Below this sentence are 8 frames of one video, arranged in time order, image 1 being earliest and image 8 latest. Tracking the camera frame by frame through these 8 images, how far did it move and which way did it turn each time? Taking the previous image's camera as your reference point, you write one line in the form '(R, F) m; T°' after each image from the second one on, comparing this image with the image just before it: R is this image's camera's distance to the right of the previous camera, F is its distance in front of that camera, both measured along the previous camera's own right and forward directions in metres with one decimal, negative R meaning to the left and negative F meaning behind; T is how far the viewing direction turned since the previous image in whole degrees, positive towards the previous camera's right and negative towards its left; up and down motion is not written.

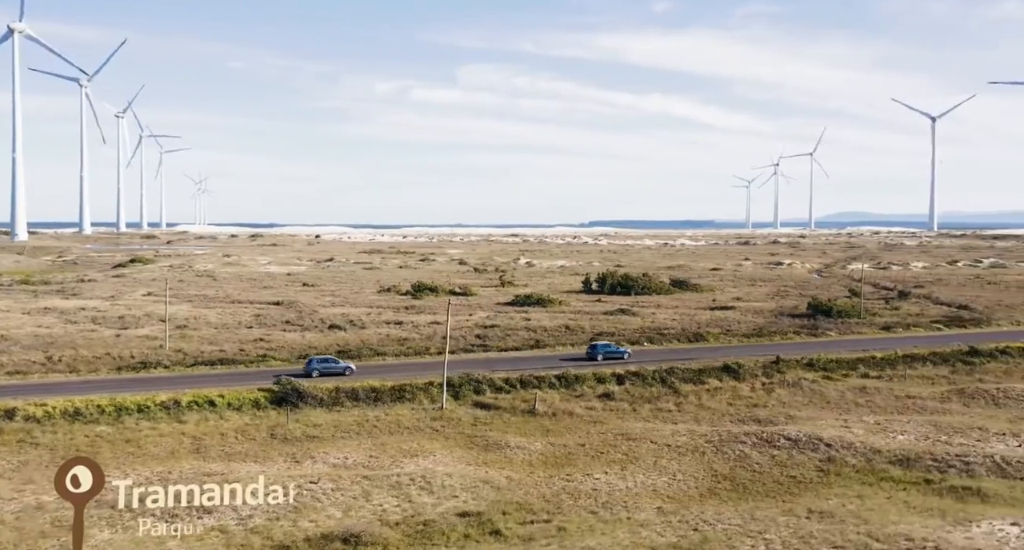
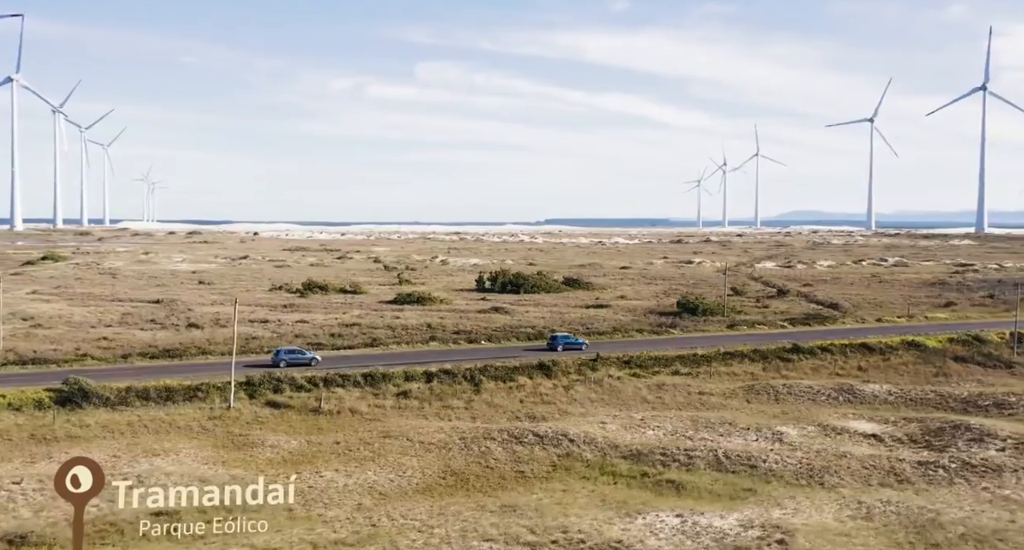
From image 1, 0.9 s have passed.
(+7.2, -0.6) m; +3°
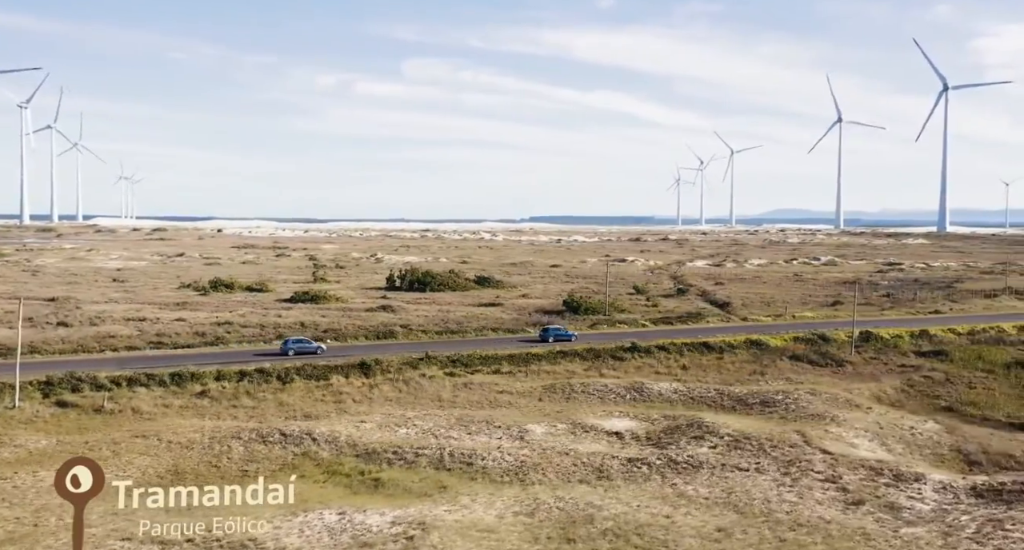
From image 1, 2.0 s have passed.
(+8.5, -0.6) m; +2°
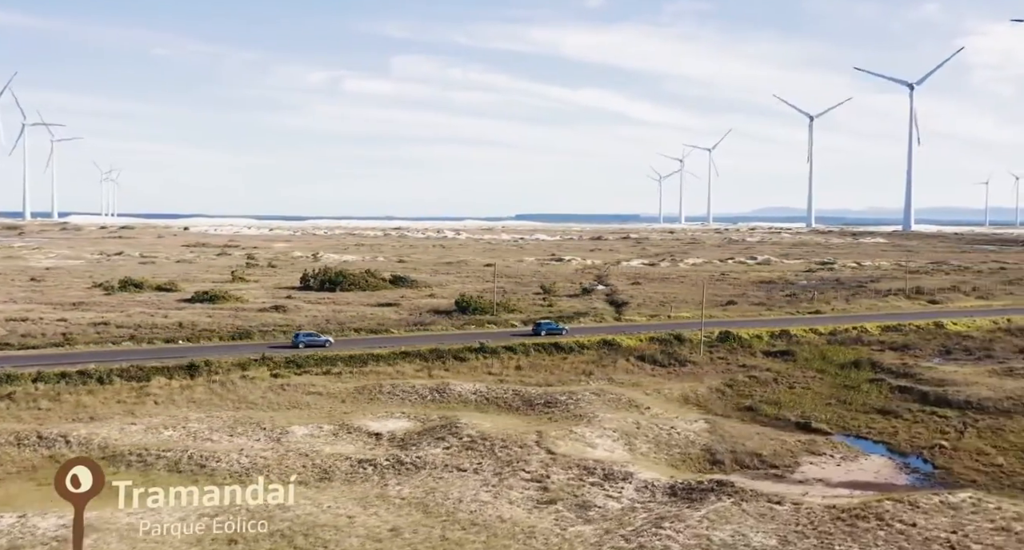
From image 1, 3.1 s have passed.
(+8.3, -0.7) m; +2°
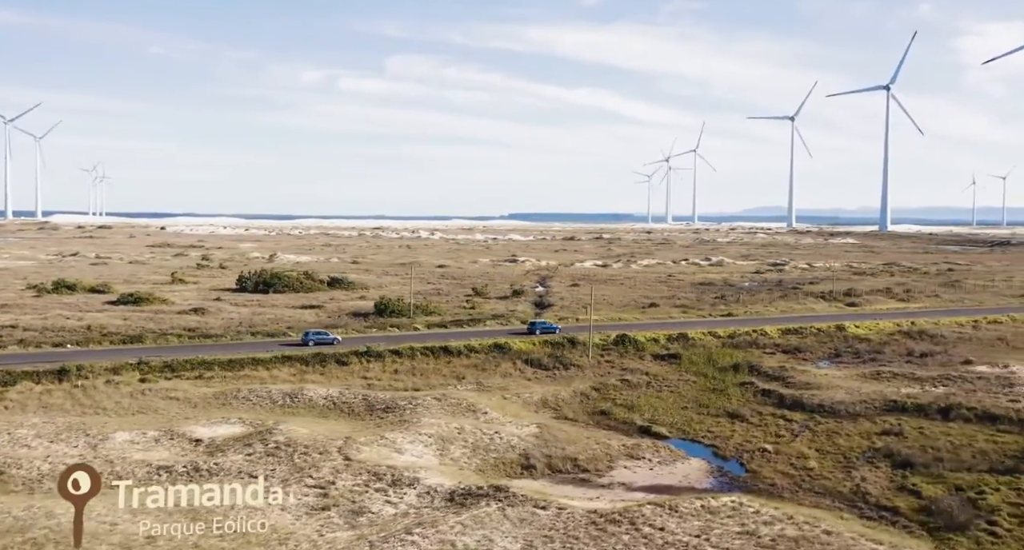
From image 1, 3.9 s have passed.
(+6.5, -0.6) m; +1°
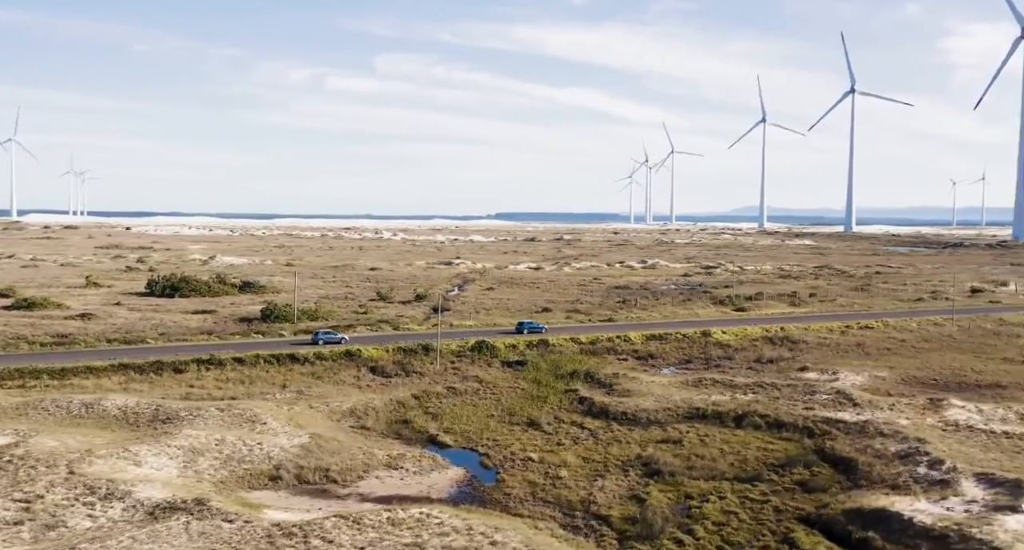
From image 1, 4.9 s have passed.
(+8.9, -0.9) m; +2°
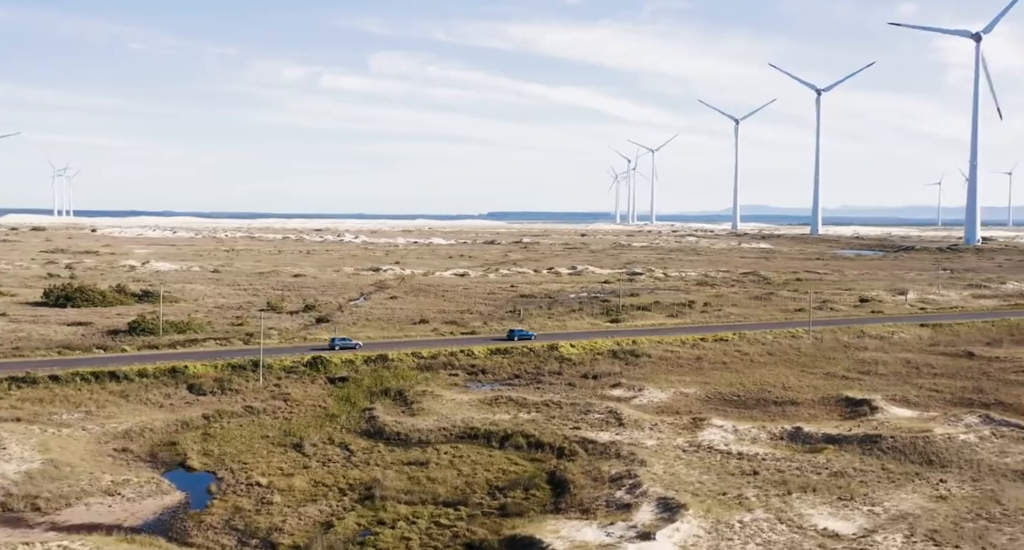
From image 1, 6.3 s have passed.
(+11.2, -1.1) m; +1°
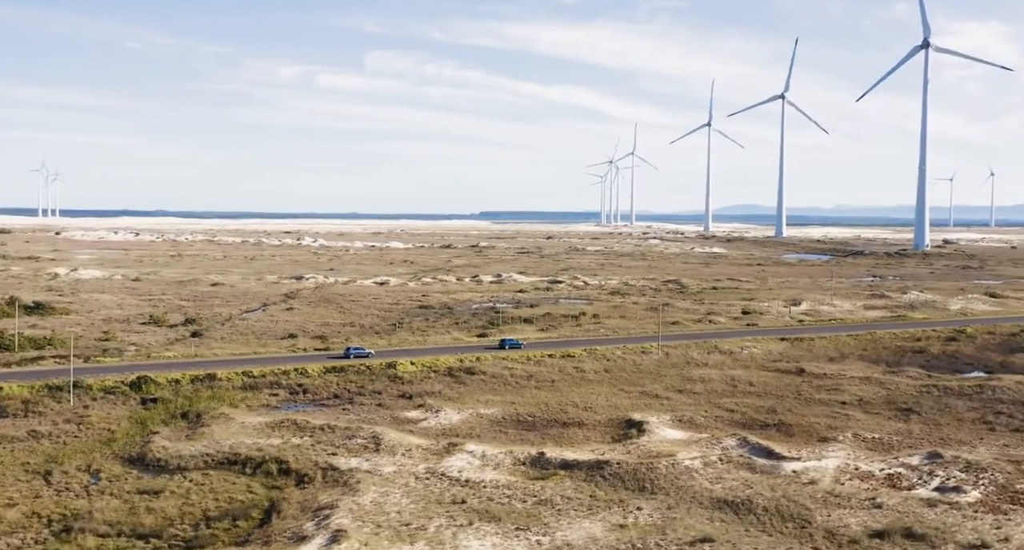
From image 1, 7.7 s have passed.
(+12.3, -1.4) m; +1°
